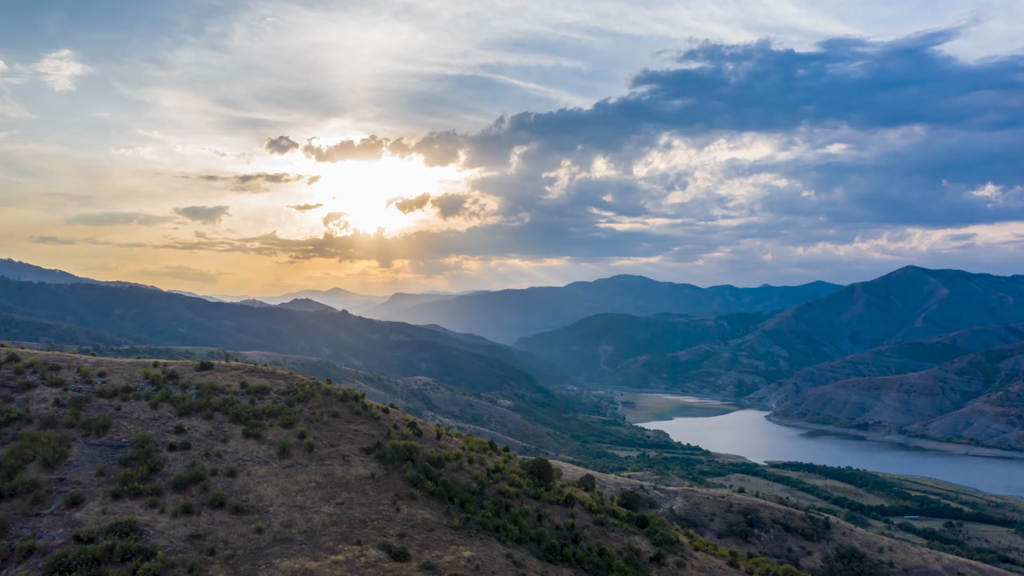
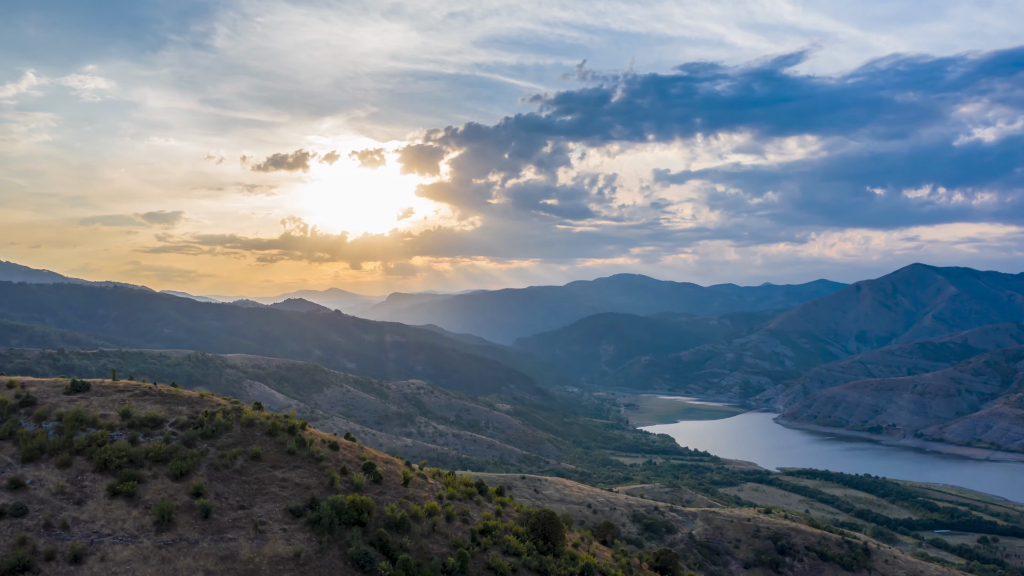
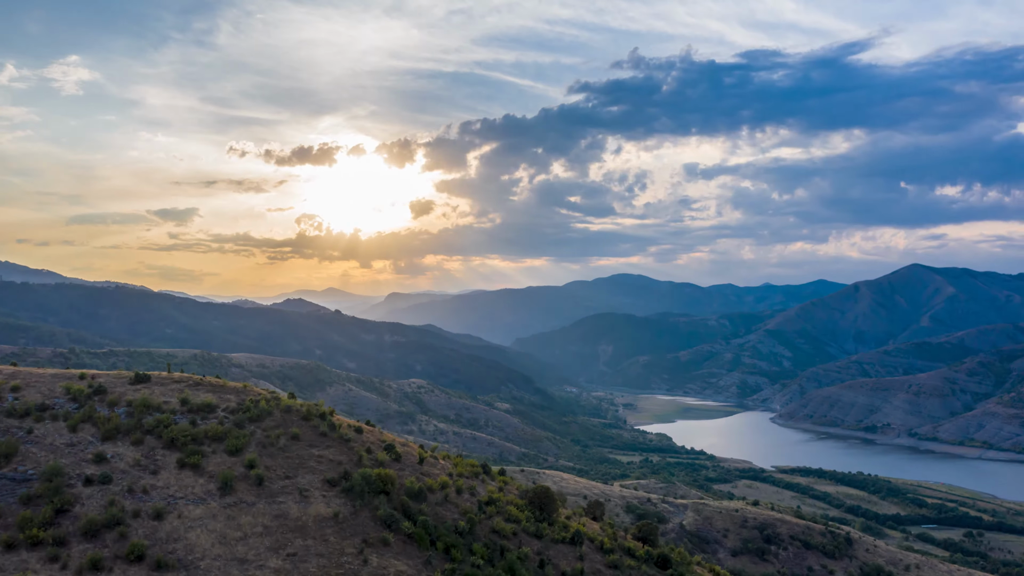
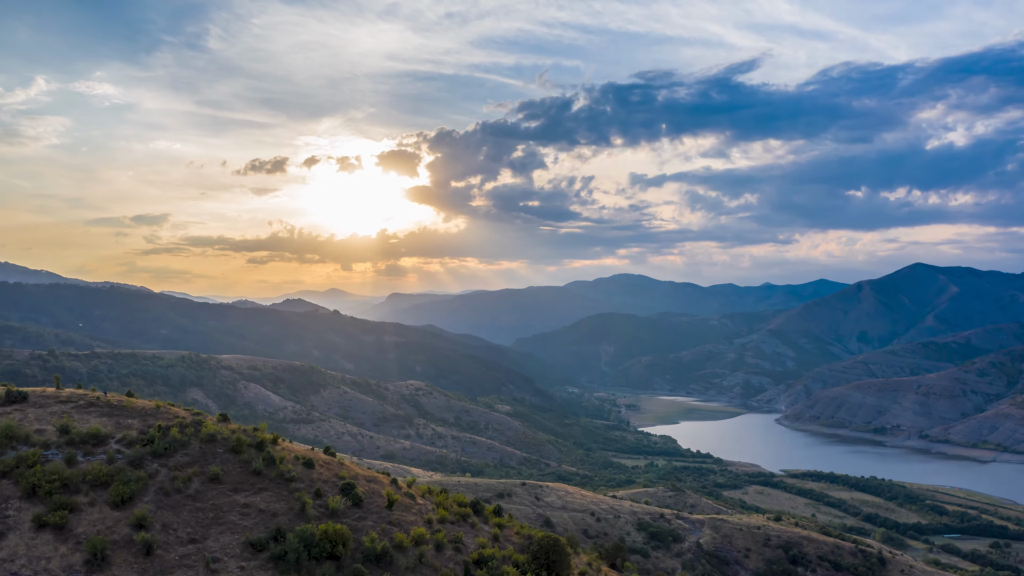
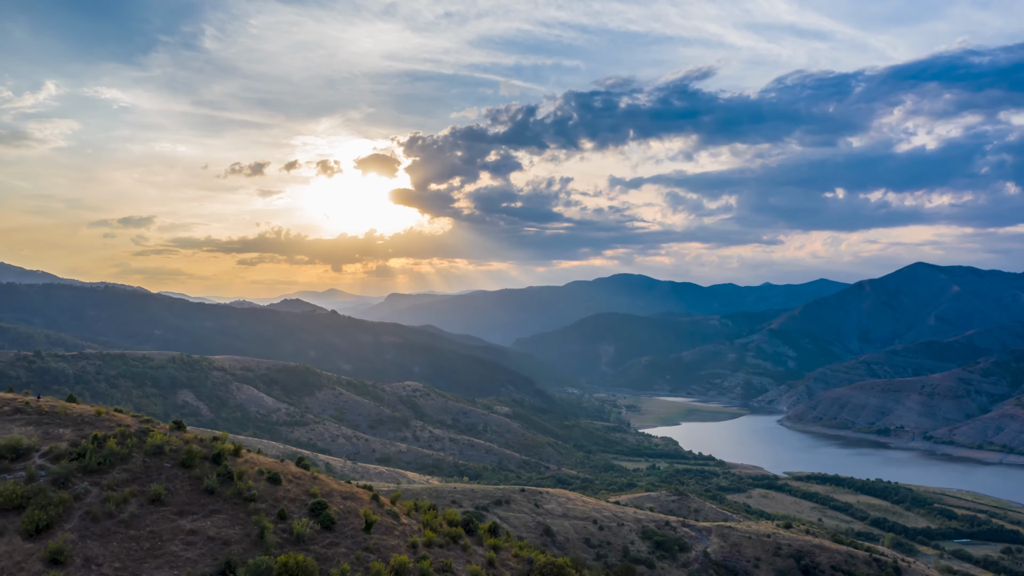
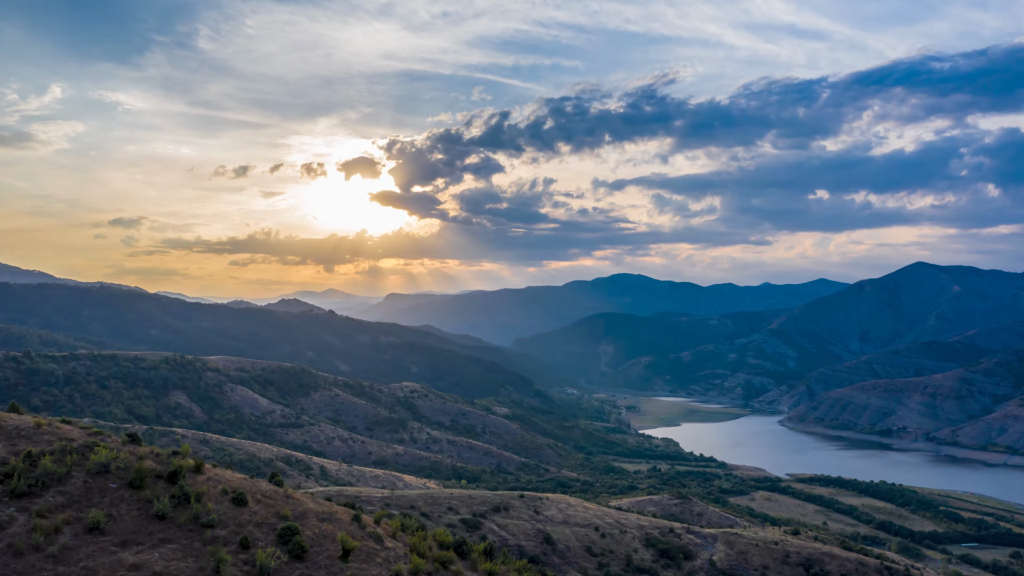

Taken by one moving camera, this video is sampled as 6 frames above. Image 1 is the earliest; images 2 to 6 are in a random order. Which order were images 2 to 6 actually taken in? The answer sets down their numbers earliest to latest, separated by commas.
3, 2, 4, 5, 6
